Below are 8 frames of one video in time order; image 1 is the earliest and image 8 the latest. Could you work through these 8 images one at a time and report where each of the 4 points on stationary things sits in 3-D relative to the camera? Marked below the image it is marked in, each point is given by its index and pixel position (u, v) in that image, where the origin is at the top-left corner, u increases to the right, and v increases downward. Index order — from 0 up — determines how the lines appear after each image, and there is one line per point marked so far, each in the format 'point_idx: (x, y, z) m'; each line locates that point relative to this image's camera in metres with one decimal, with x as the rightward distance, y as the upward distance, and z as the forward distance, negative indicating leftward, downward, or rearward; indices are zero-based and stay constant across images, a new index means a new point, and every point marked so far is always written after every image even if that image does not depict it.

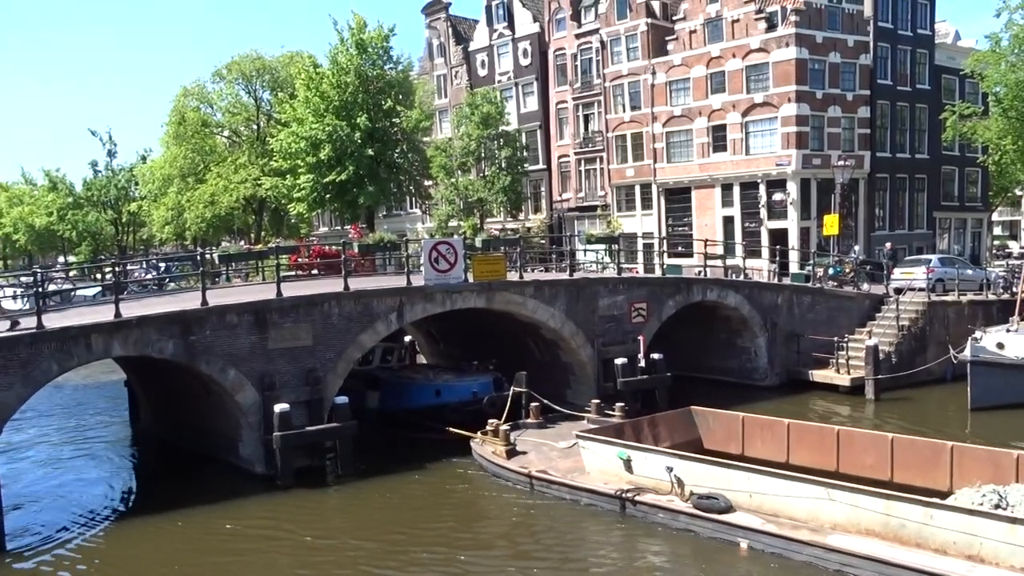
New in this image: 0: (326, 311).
0: (-4.0, -0.6, +19.4) m
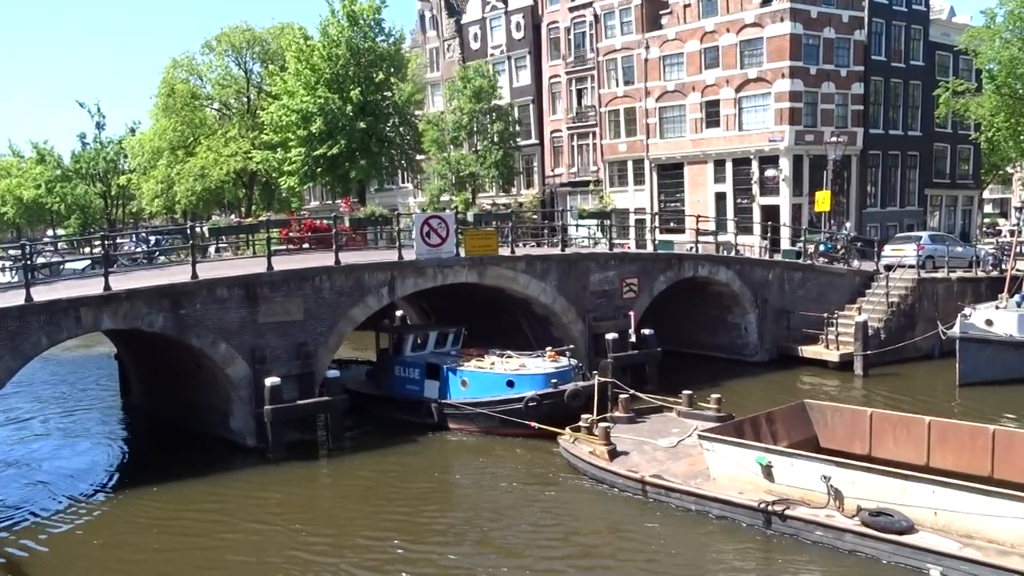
0: (-4.2, 0.0, +19.4) m
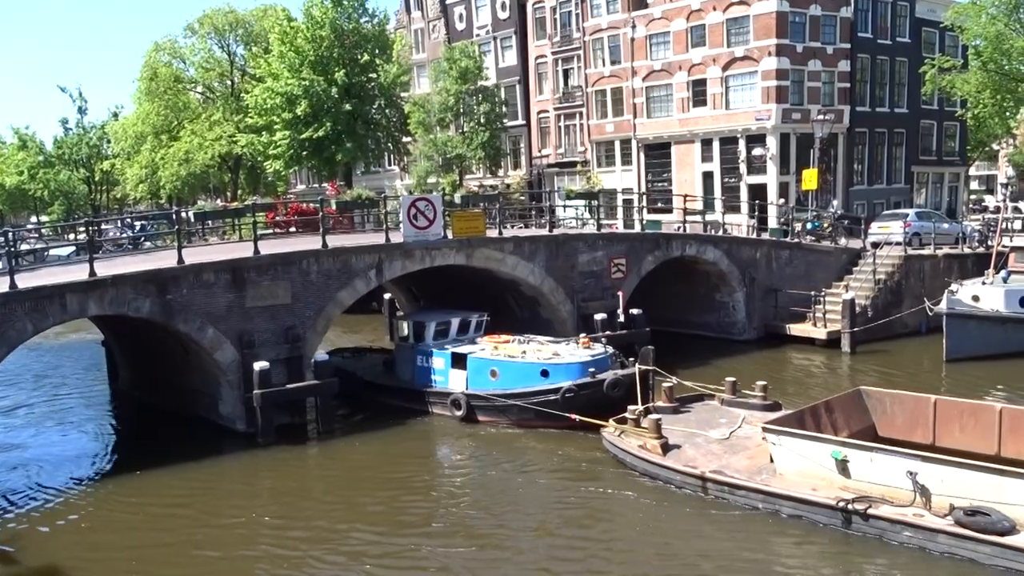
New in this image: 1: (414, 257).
0: (-4.4, +0.4, +19.3) m
1: (-2.3, +0.7, +20.3) m
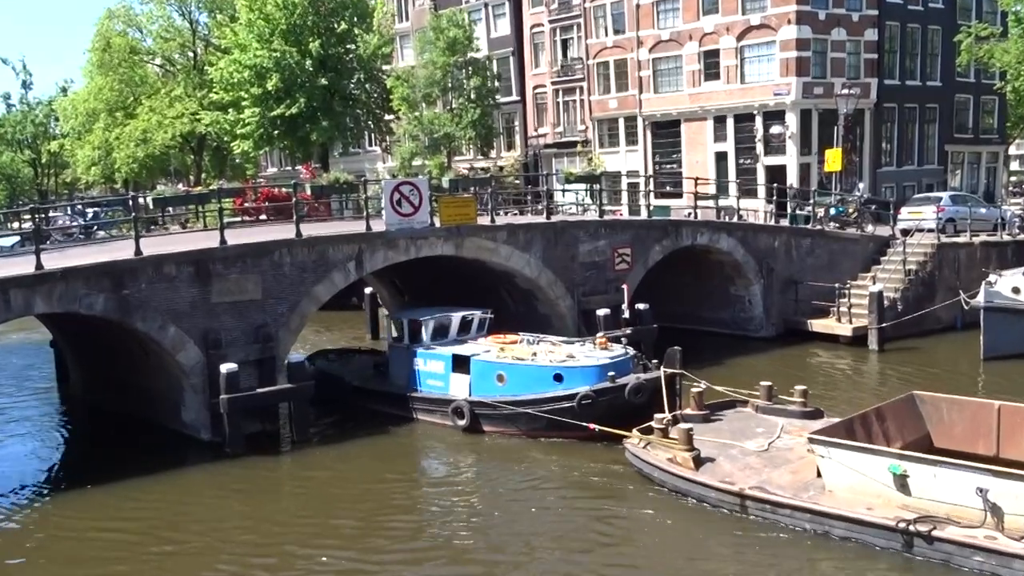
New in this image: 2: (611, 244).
0: (-4.5, +0.5, +17.1) m
1: (-2.4, +0.9, +18.2) m
2: (+2.3, +1.0, +19.7) m
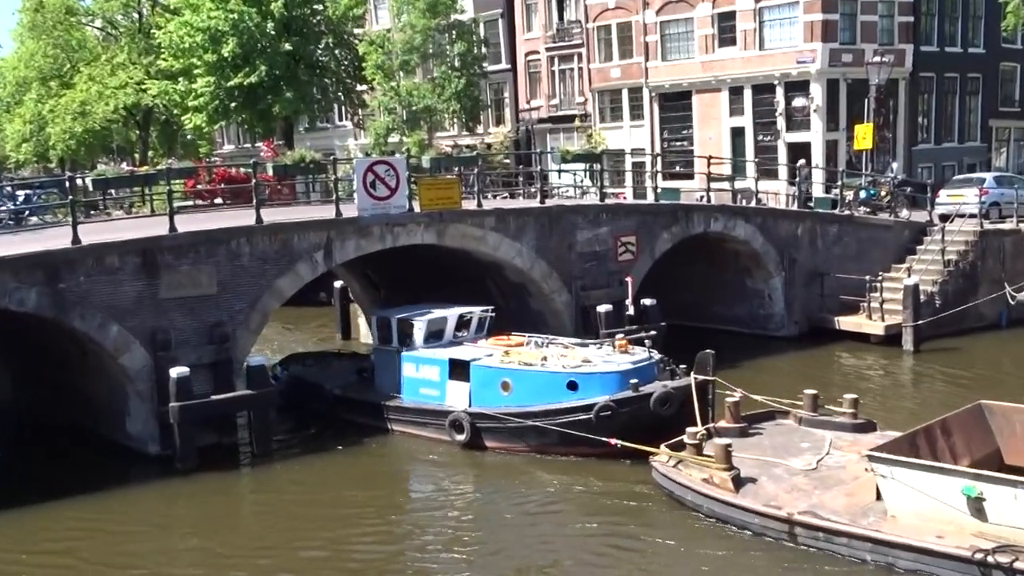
0: (-4.7, +0.7, +14.7) m
1: (-2.5, +1.0, +15.9) m
2: (+2.0, +1.1, +17.4) m
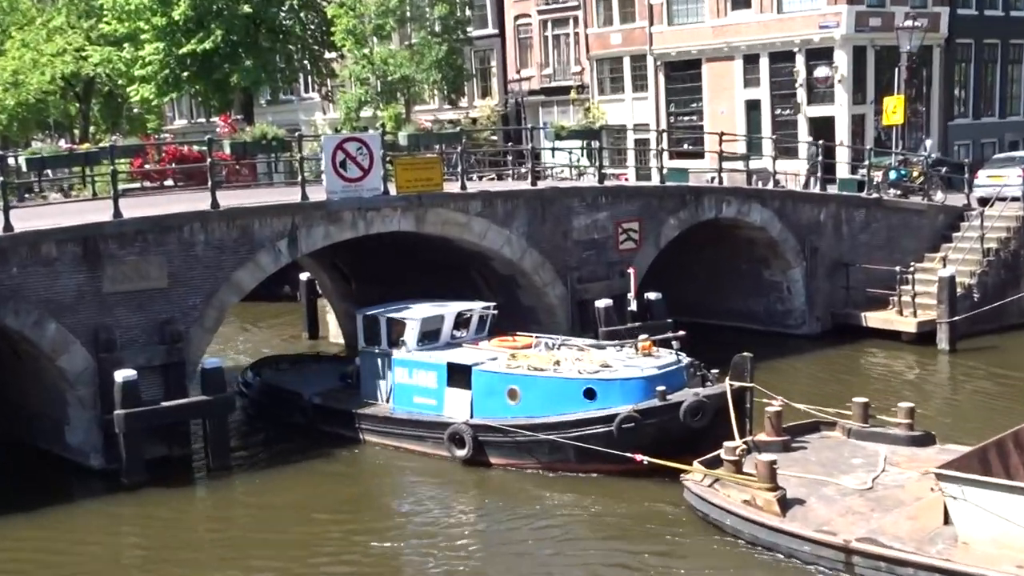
0: (-4.8, +0.8, +12.7) m
1: (-2.7, +1.1, +13.9) m
2: (+1.8, +1.3, +15.5) m
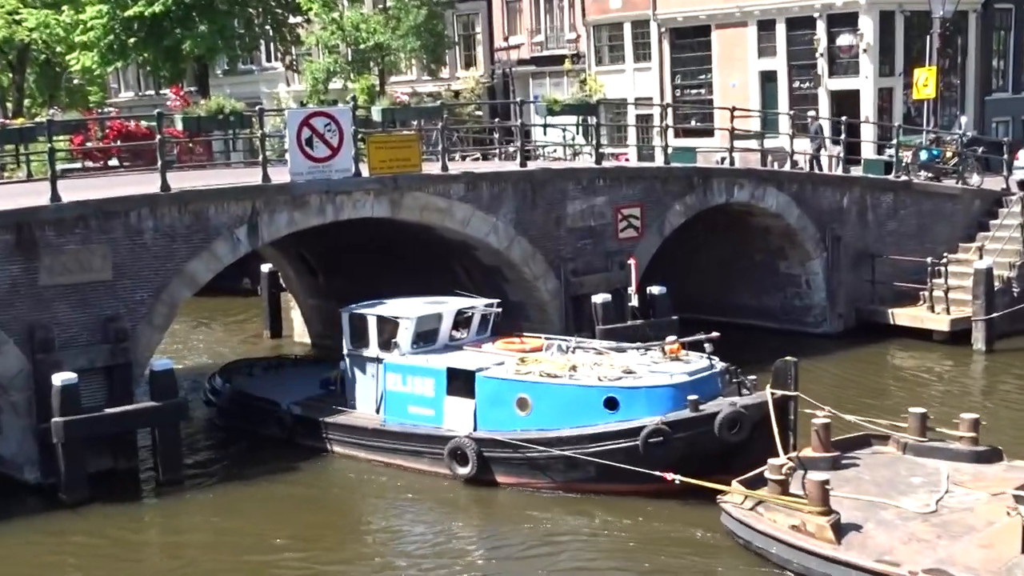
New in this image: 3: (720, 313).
0: (-5.0, +0.9, +11.0) m
1: (-2.9, +1.2, +12.2) m
2: (+1.6, +1.4, +13.9) m
3: (+3.8, -0.5, +16.4) m
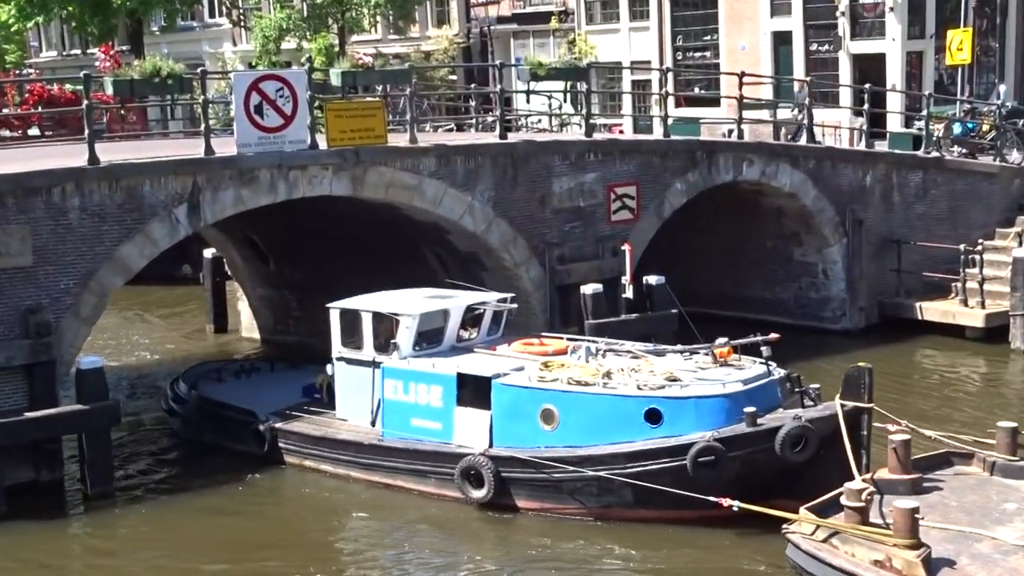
0: (-5.3, +1.1, +9.2) m
1: (-3.2, +1.4, +10.4) m
2: (+1.3, +1.5, +12.2) m
3: (+3.5, -0.3, +14.7) m
